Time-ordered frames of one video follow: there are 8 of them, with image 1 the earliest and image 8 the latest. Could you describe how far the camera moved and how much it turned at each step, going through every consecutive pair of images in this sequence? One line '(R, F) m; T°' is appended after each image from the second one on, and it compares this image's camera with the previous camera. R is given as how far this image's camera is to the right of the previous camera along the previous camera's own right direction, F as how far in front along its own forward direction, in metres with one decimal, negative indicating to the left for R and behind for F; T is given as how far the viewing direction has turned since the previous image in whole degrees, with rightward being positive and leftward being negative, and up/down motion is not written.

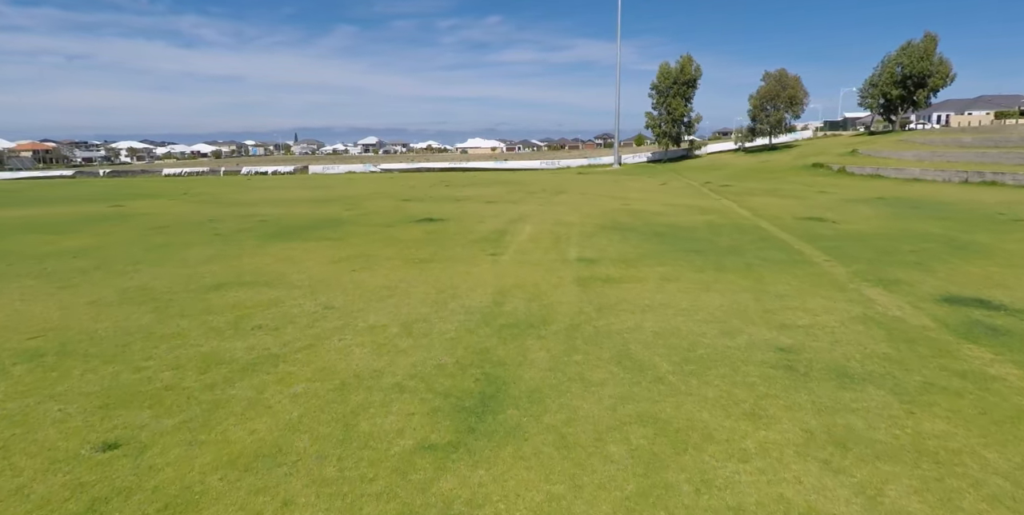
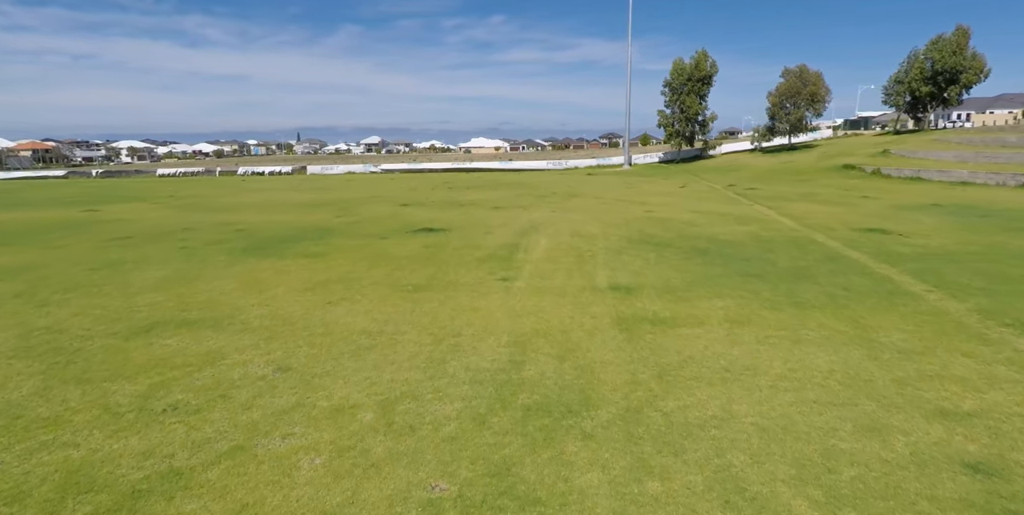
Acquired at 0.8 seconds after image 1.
(-0.1, +1.5) m; 0°
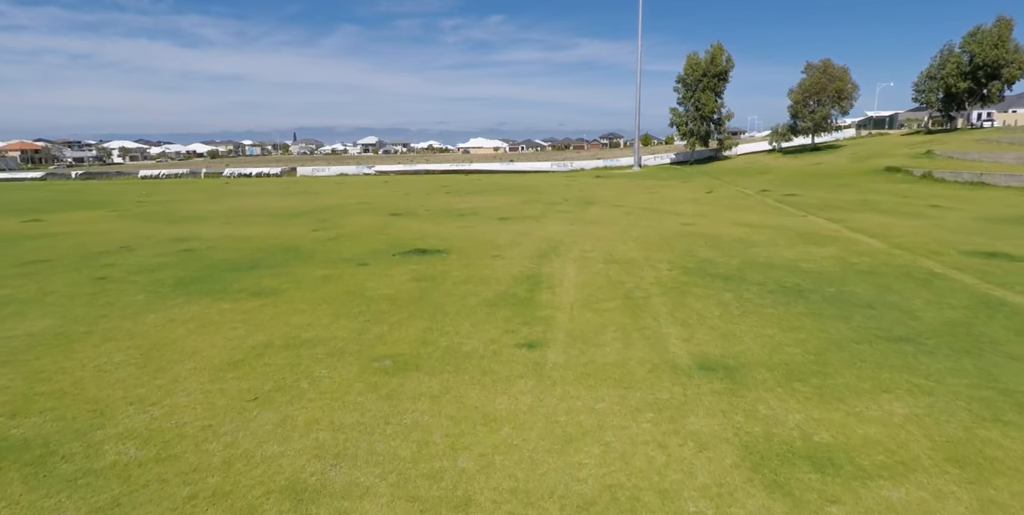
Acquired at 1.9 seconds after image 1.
(-0.2, +2.1) m; 0°
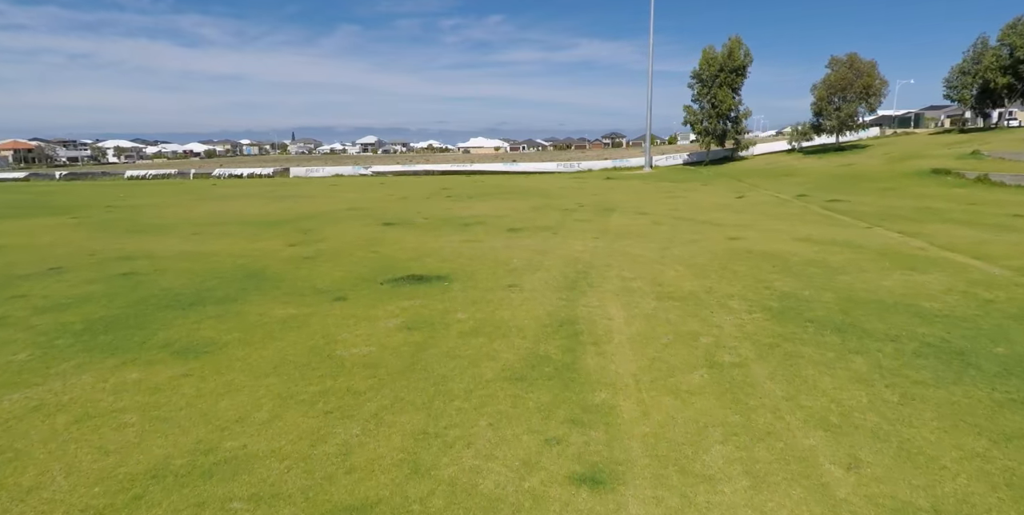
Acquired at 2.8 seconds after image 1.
(-0.2, +1.8) m; 0°
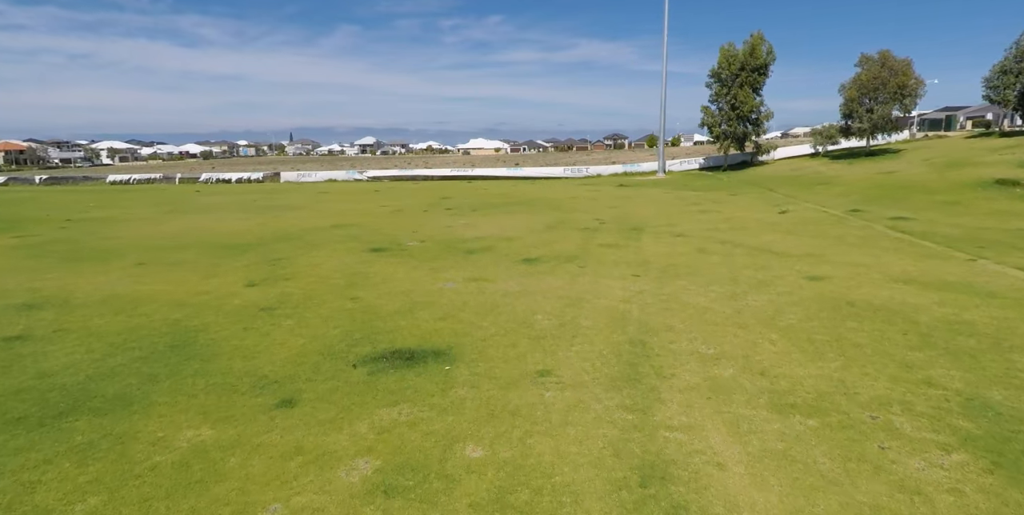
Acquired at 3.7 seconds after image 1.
(-0.2, +2.0) m; 0°
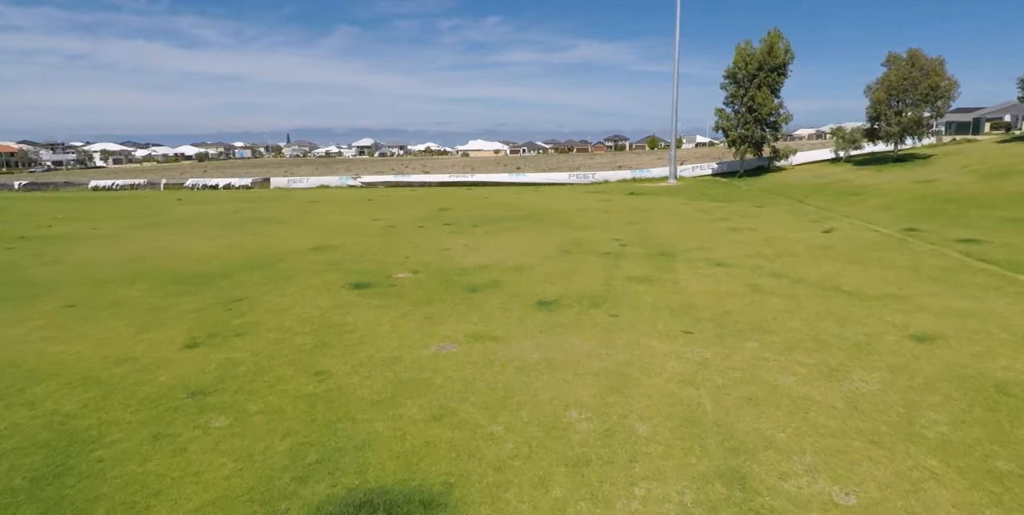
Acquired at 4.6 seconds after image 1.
(-0.2, +1.7) m; 0°
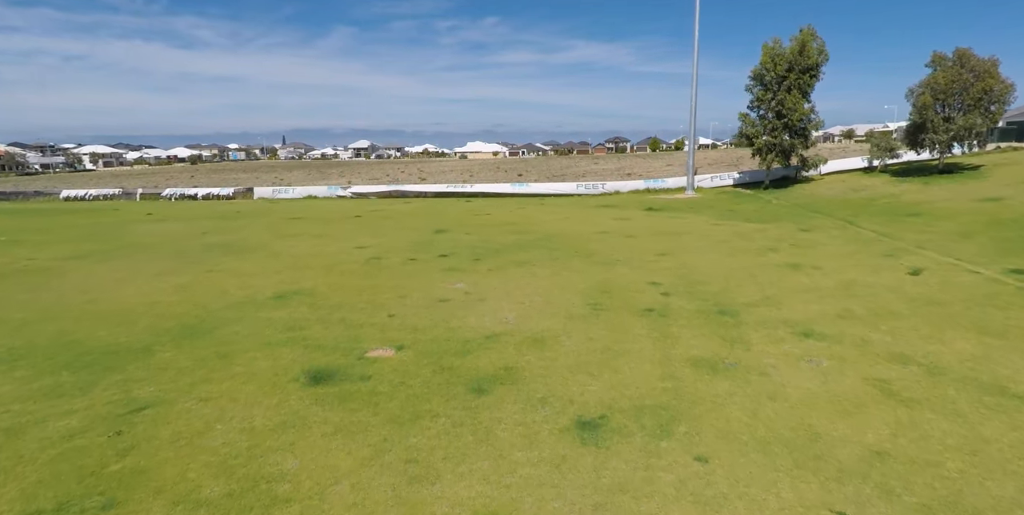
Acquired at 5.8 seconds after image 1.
(-0.2, +2.3) m; 0°
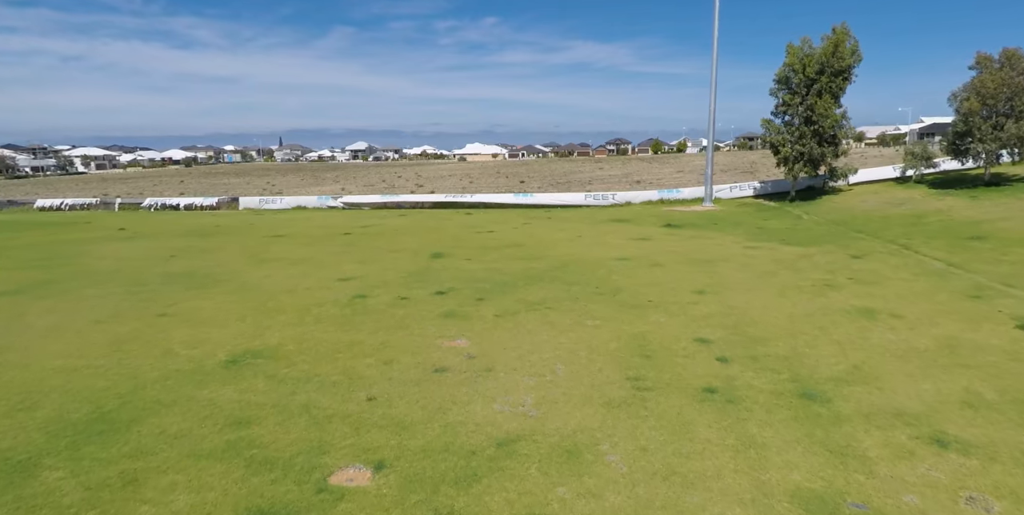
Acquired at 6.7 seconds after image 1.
(-0.2, +1.9) m; 0°
